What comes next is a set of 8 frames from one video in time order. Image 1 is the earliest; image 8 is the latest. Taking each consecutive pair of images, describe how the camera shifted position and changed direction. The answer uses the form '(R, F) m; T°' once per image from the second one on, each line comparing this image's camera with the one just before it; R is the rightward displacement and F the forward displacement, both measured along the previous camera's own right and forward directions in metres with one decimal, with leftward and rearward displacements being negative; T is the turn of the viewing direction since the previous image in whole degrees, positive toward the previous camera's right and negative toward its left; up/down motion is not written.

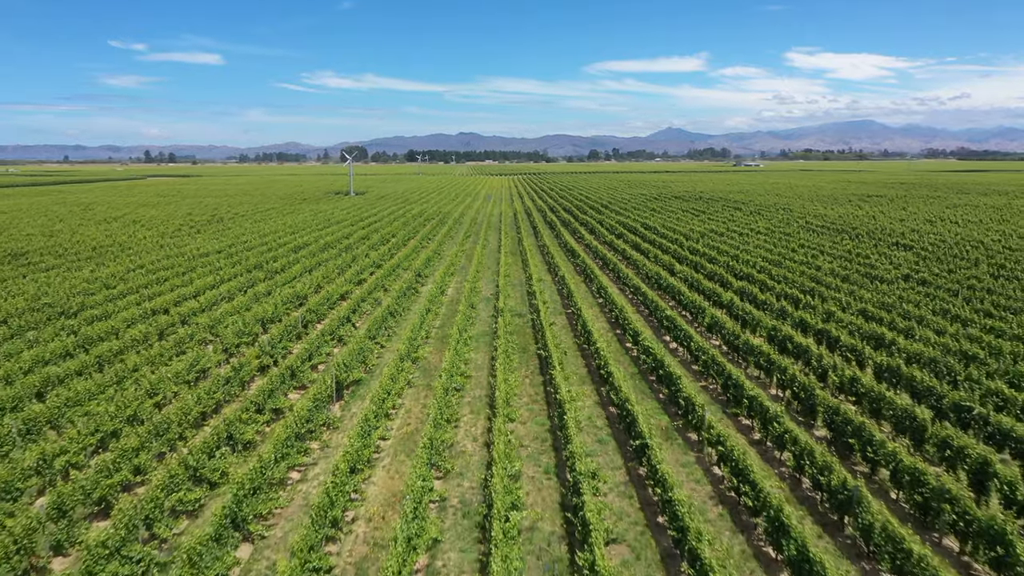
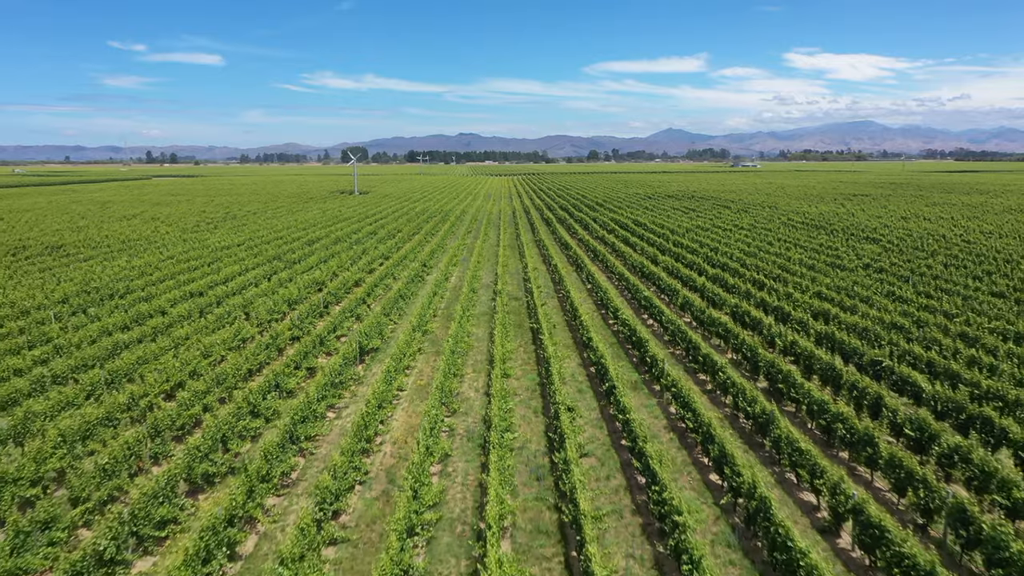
(+0.1, -2.7) m; 0°
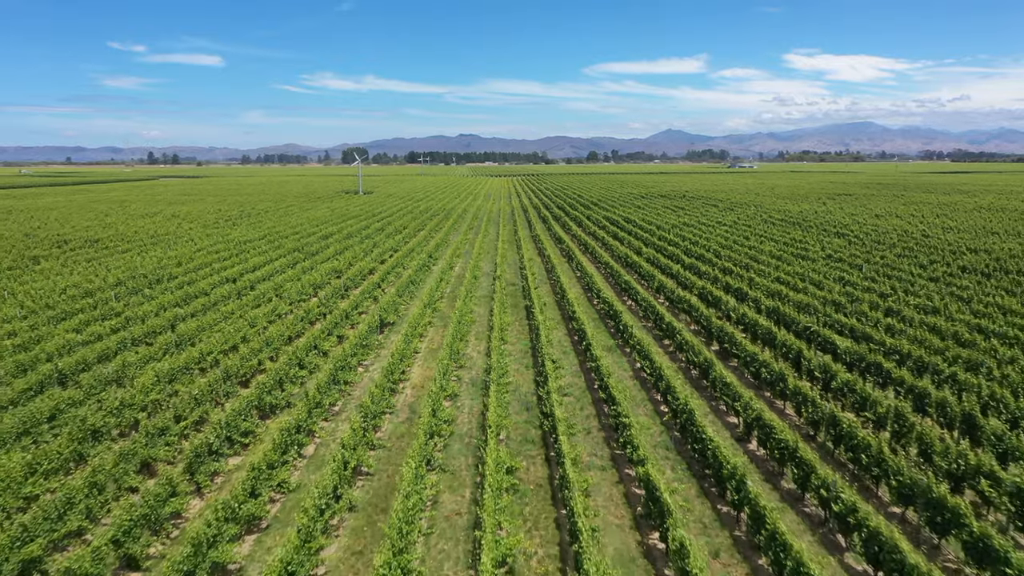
(+0.1, -3.3) m; 0°
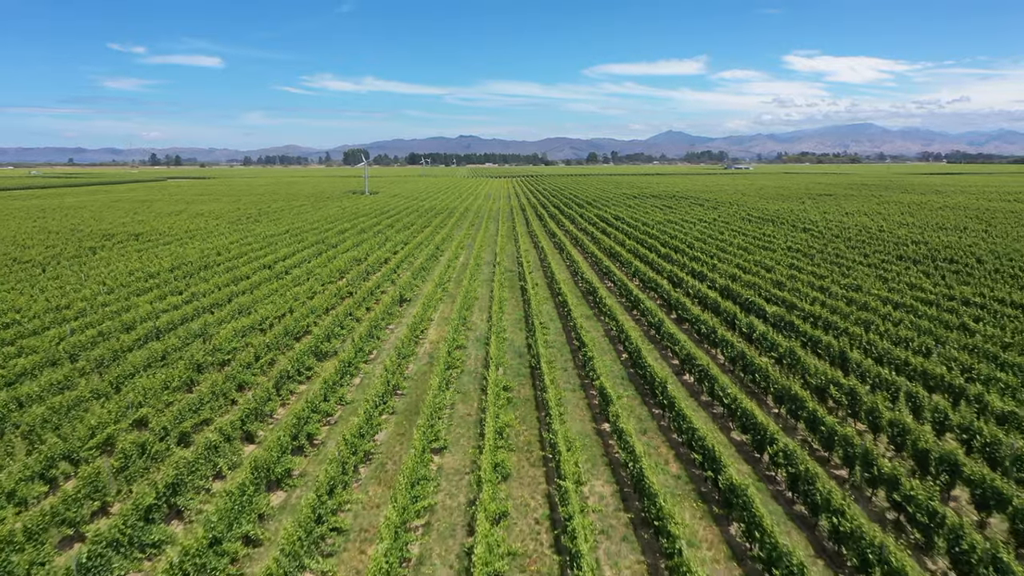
(+0.1, -4.4) m; 0°
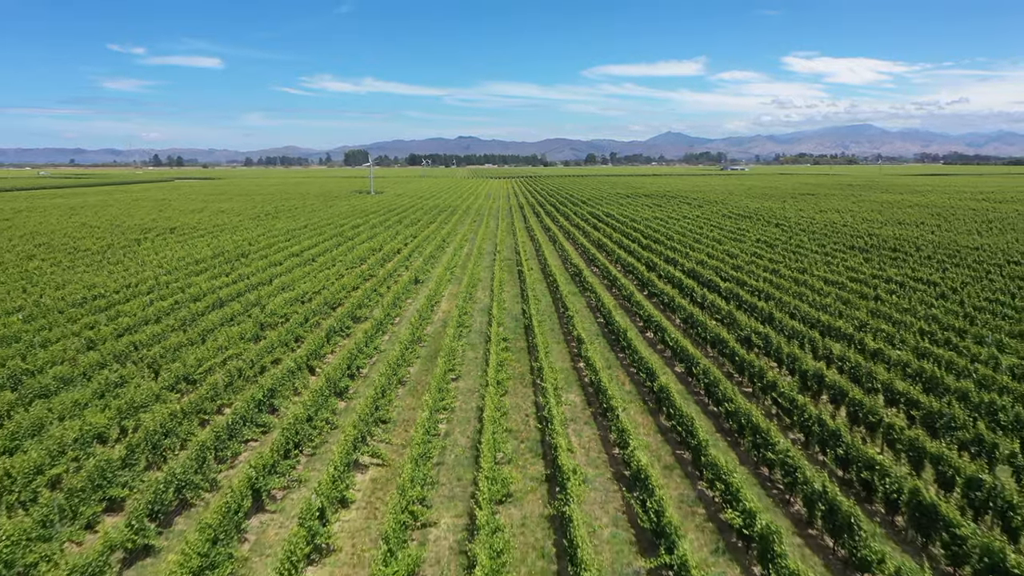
(0.0, -4.4) m; 0°
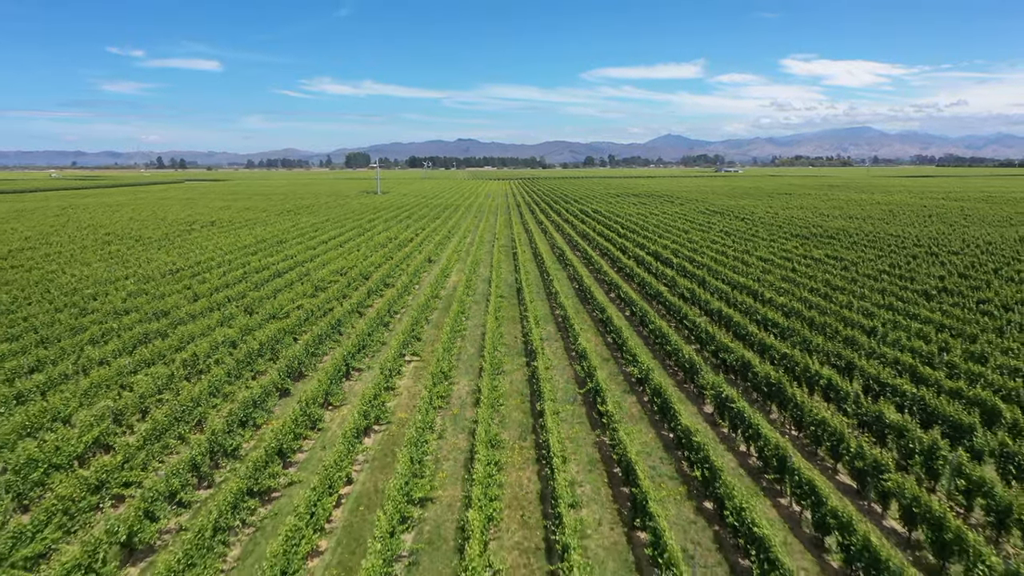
(+0.2, -6.5) m; 0°
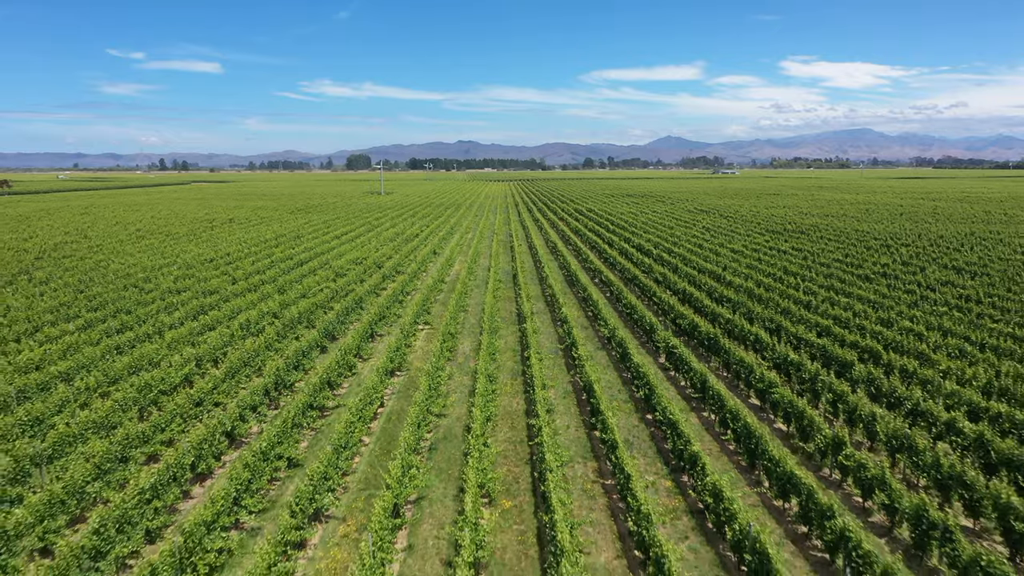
(+0.2, -3.8) m; 0°
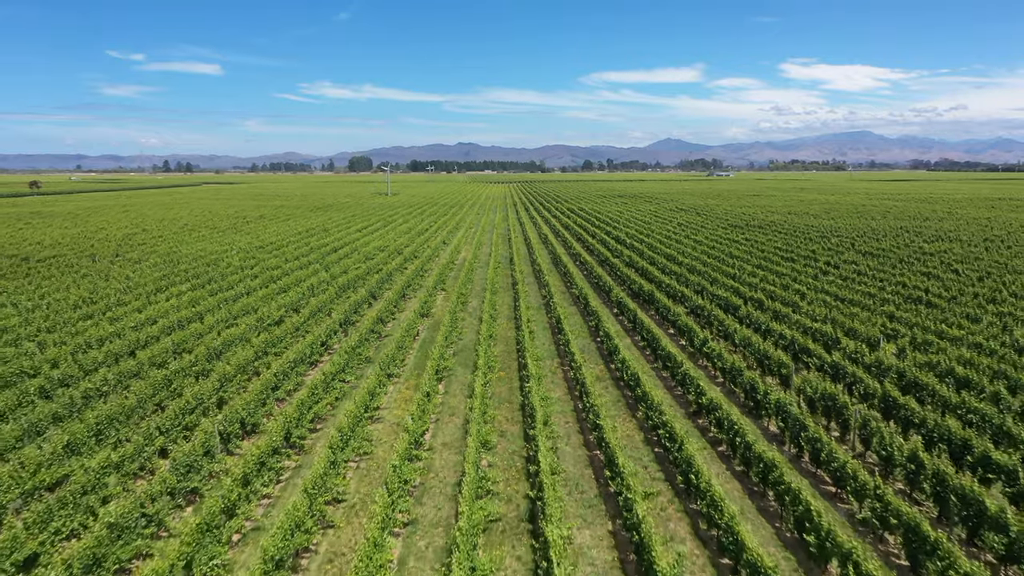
(+0.2, -7.1) m; 0°
